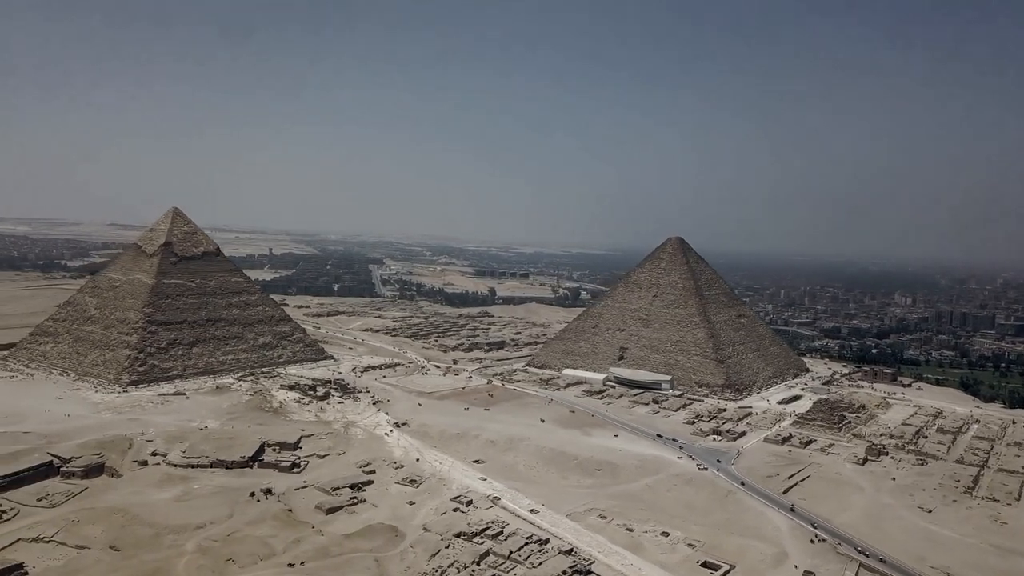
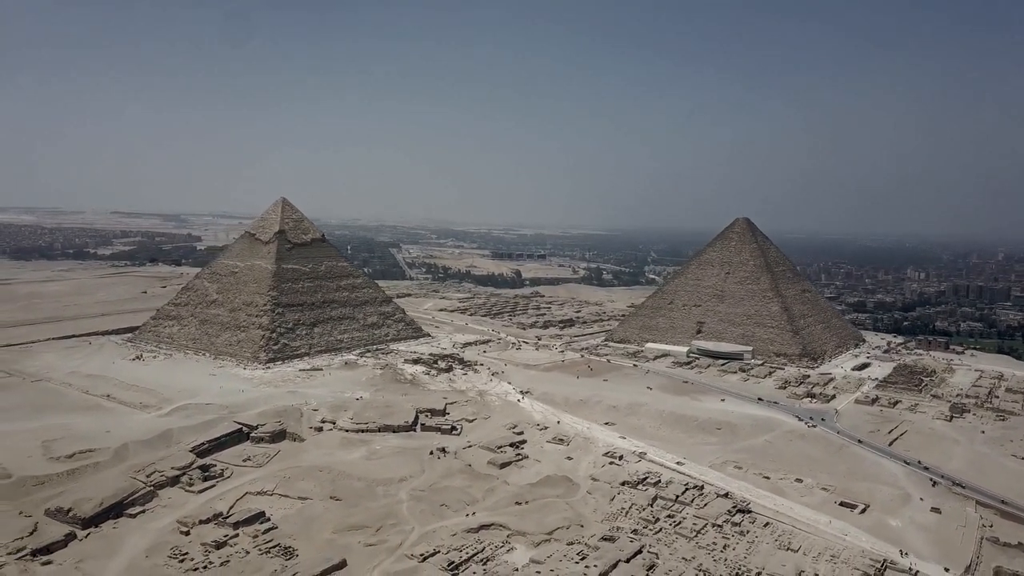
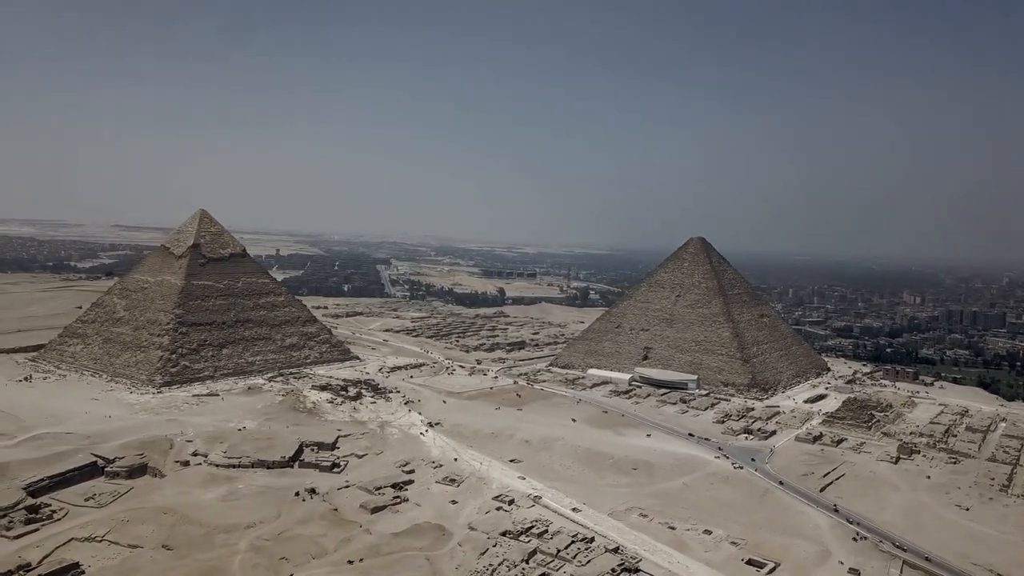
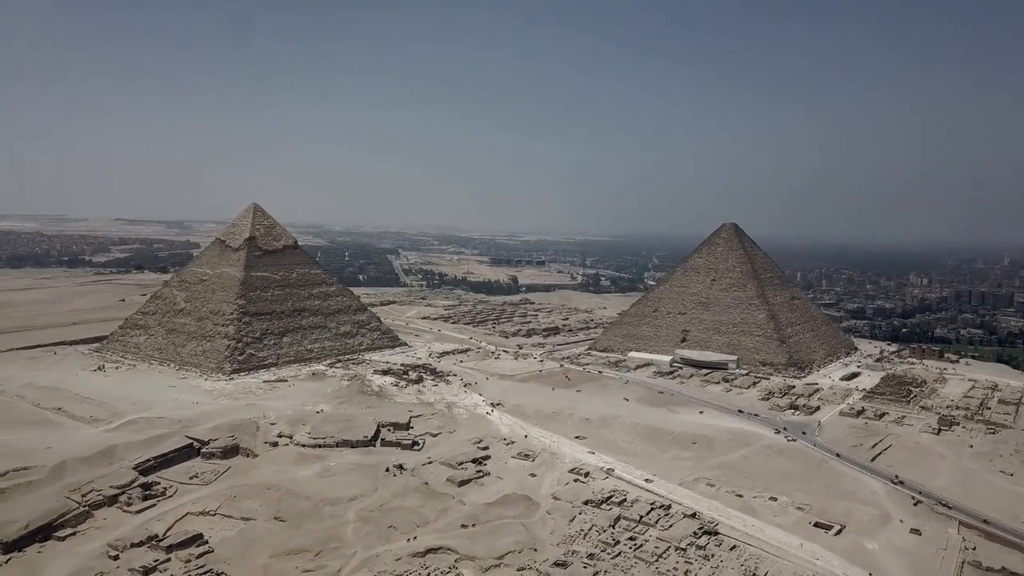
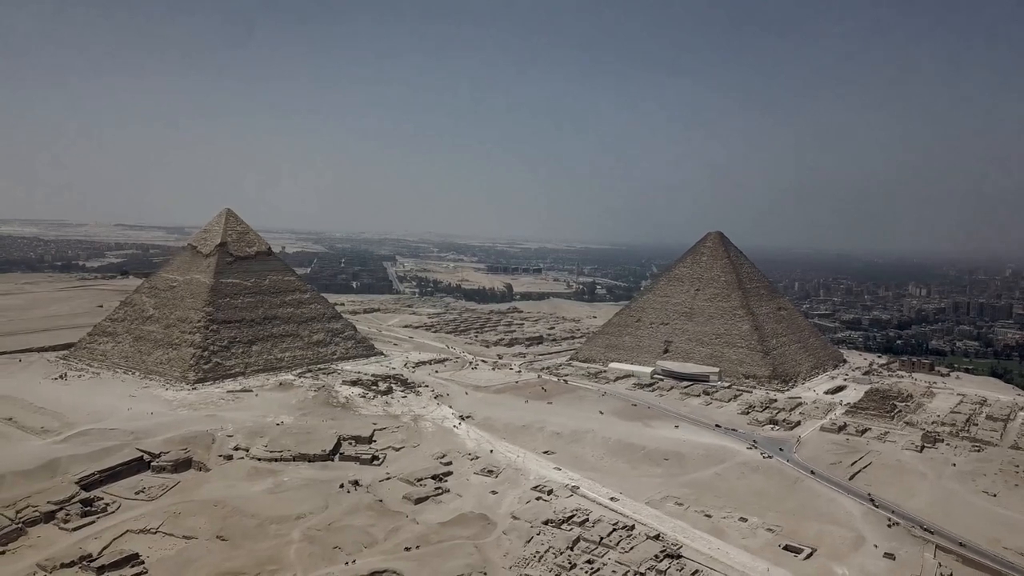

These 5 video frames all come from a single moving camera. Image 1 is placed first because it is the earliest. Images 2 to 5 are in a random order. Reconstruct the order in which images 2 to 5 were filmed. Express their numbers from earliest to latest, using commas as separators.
3, 5, 4, 2
